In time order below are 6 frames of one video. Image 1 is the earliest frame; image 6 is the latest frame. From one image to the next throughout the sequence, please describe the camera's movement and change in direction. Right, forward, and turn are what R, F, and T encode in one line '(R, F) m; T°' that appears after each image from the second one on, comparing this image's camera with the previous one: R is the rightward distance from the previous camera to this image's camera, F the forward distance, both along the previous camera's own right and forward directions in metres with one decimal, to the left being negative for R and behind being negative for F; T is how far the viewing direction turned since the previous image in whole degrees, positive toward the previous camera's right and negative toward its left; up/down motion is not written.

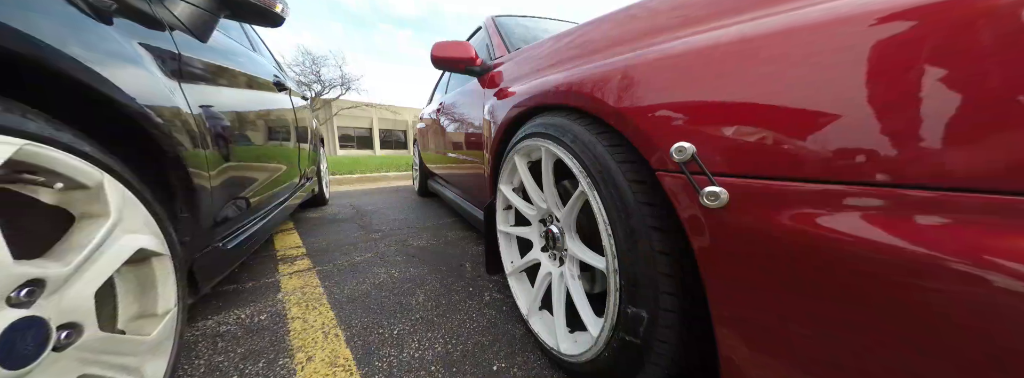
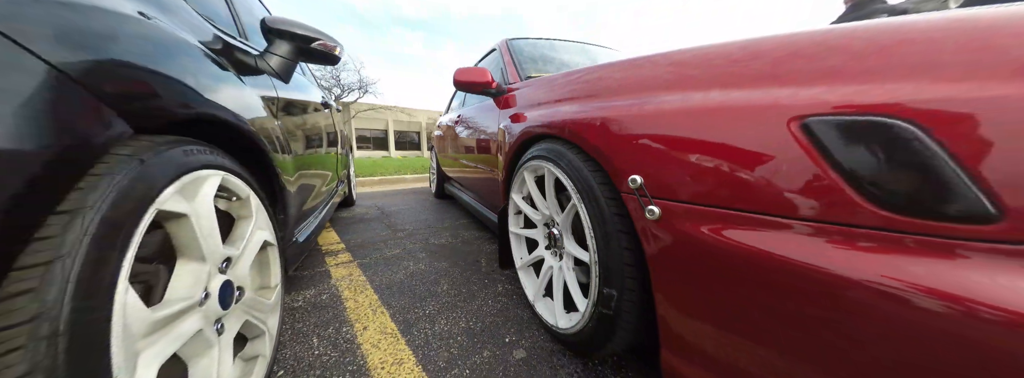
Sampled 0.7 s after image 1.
(0.0, -0.2) m; -2°
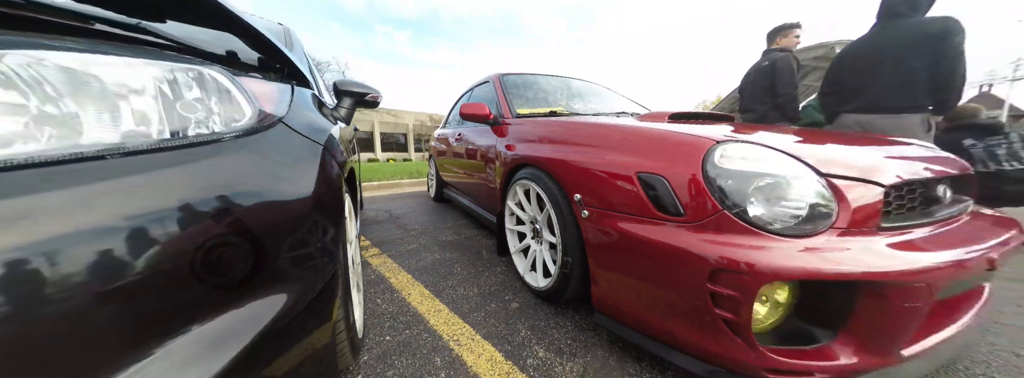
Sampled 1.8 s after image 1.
(-0.1, -0.5) m; +3°
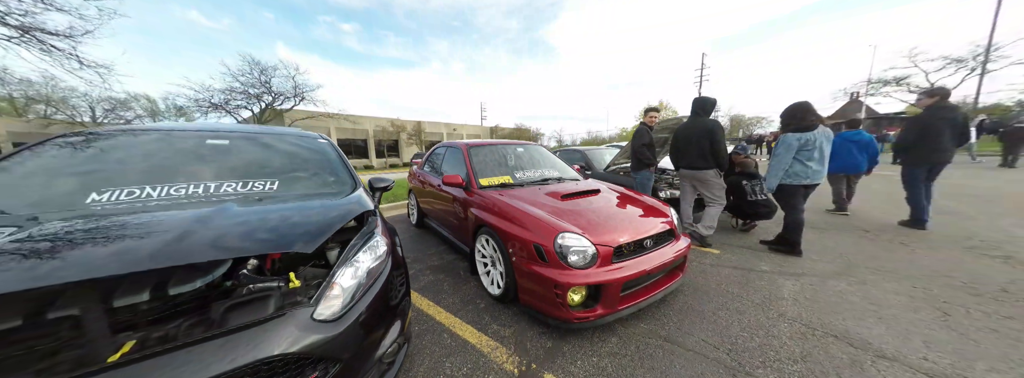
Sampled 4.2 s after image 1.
(0.0, -1.1) m; +8°
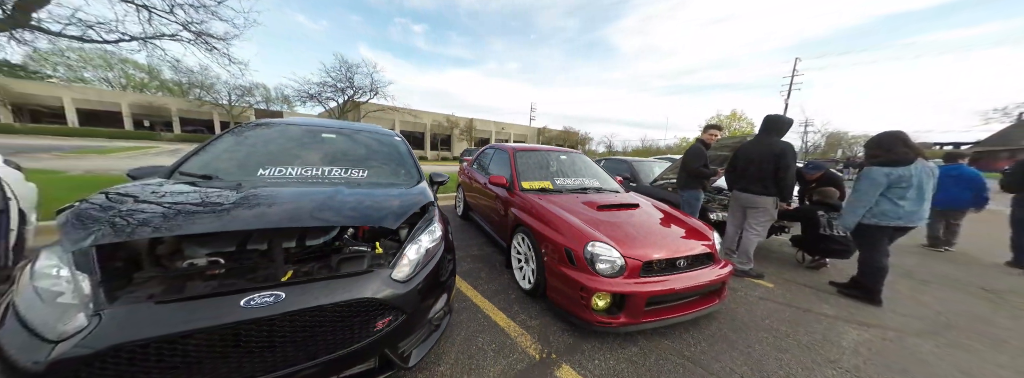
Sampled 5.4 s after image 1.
(0.0, -0.2) m; -10°
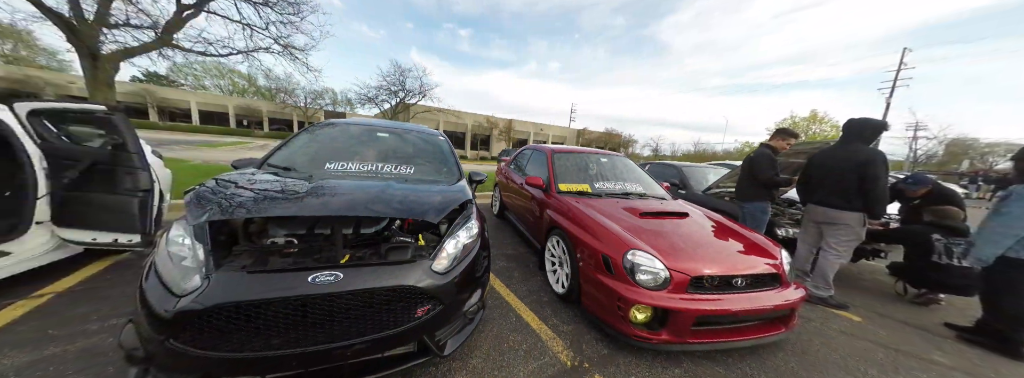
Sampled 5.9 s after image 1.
(0.0, 0.0) m; -8°
